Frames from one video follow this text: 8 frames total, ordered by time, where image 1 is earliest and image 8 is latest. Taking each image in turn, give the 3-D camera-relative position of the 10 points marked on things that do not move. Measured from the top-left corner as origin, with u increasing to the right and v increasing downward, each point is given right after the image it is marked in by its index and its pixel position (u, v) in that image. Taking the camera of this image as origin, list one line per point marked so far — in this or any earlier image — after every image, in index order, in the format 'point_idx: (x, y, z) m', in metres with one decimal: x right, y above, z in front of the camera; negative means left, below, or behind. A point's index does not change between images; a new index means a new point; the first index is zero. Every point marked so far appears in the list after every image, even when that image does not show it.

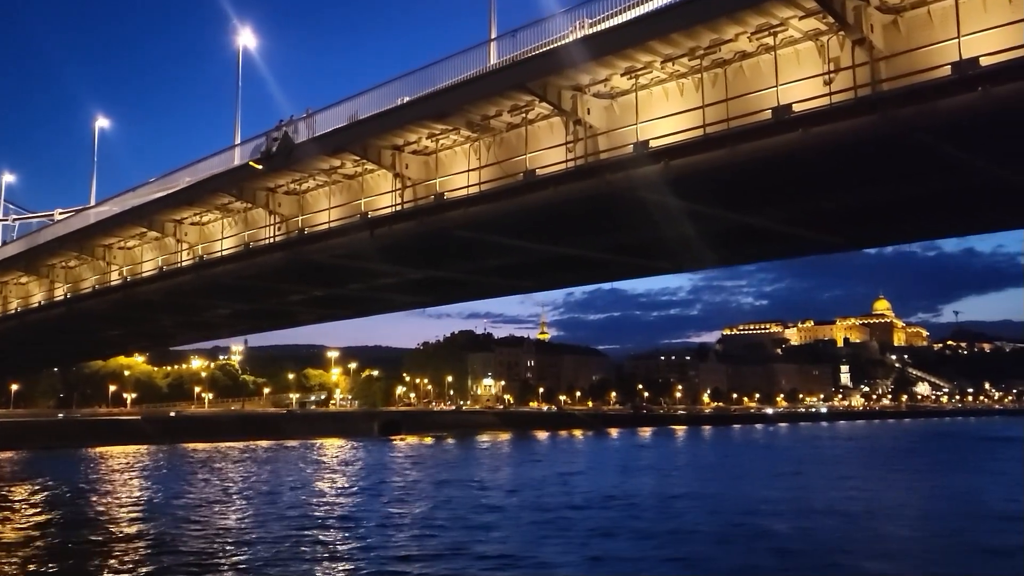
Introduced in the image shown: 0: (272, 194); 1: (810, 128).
0: (-5.1, +2.0, +19.8) m
1: (+3.7, +2.0, +11.6) m
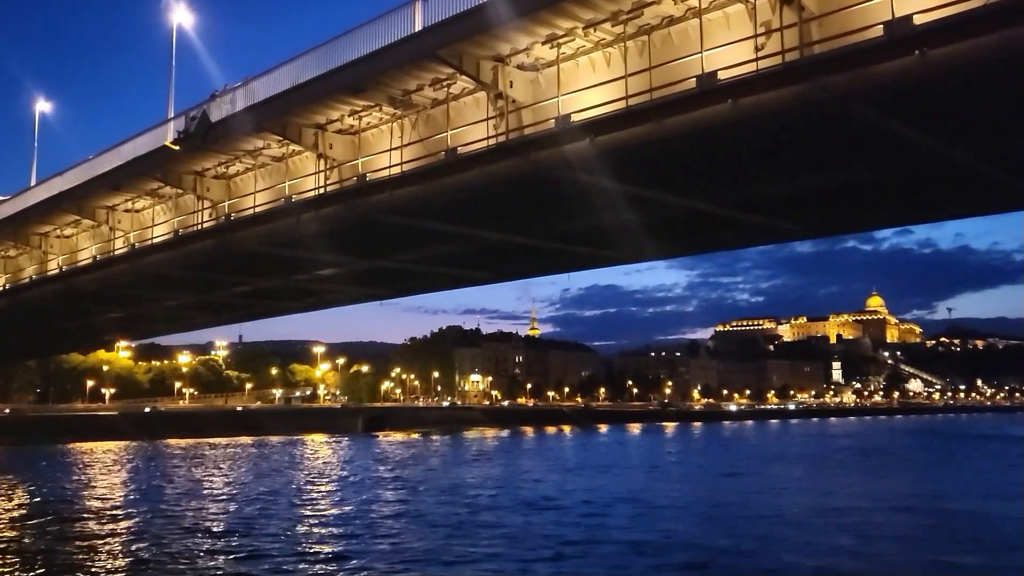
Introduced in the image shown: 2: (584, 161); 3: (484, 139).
0: (-6.3, +2.2, +18.8) m
1: (+2.6, +2.1, +10.6) m
2: (+0.9, +1.7, +12.6) m
3: (-0.4, +2.1, +13.2) m
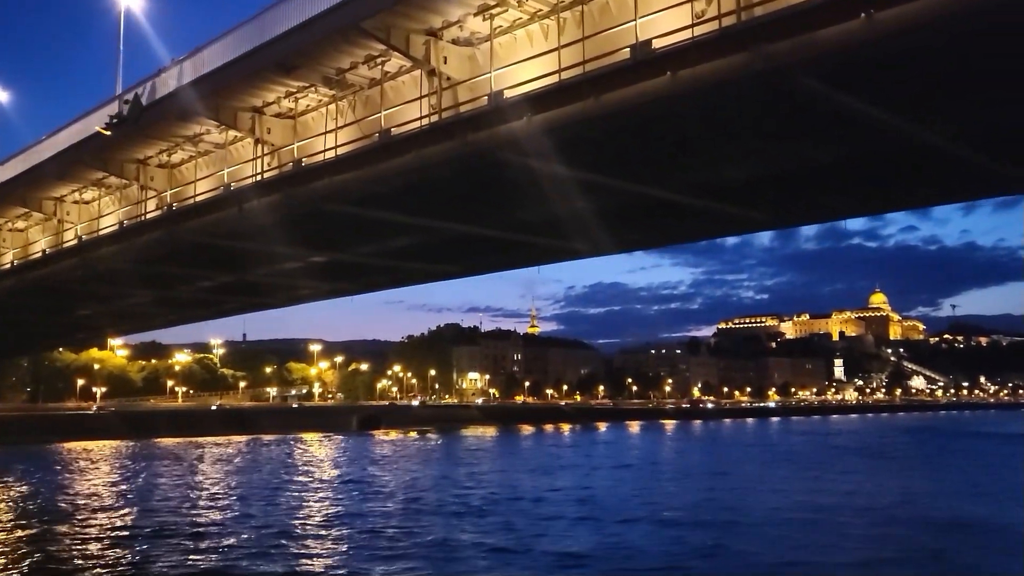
0: (-7.1, +2.3, +18.0) m
1: (+1.7, +2.3, +9.8) m
2: (+0.1, +1.9, +11.8) m
3: (-1.3, +2.2, +12.4) m
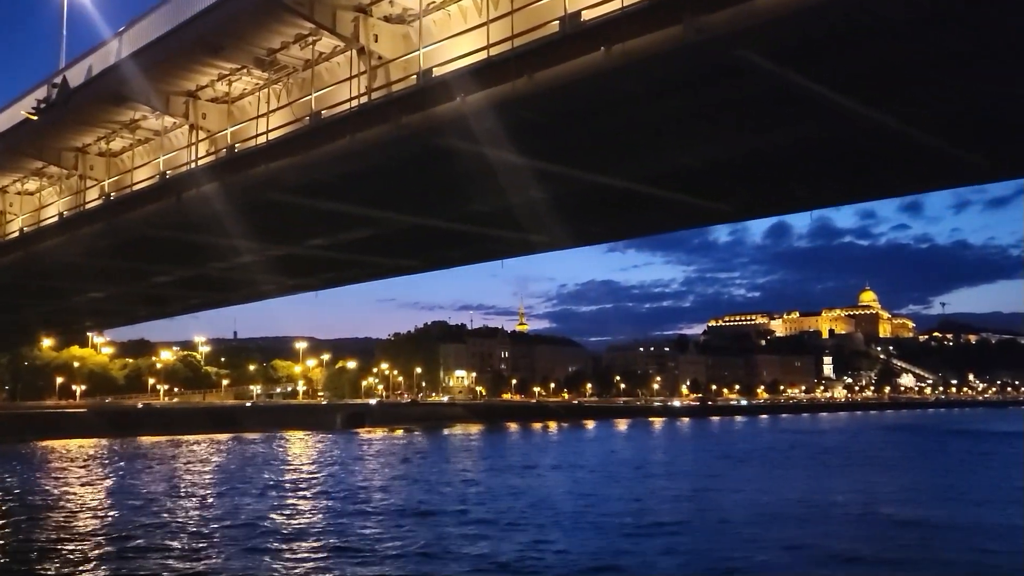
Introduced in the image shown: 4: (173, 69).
0: (-7.9, +2.4, +17.3) m
1: (+1.0, +2.4, +9.1) m
2: (-0.7, +2.0, +11.2) m
3: (-2.1, +2.3, +11.7) m
4: (-4.7, +3.1, +13.1) m
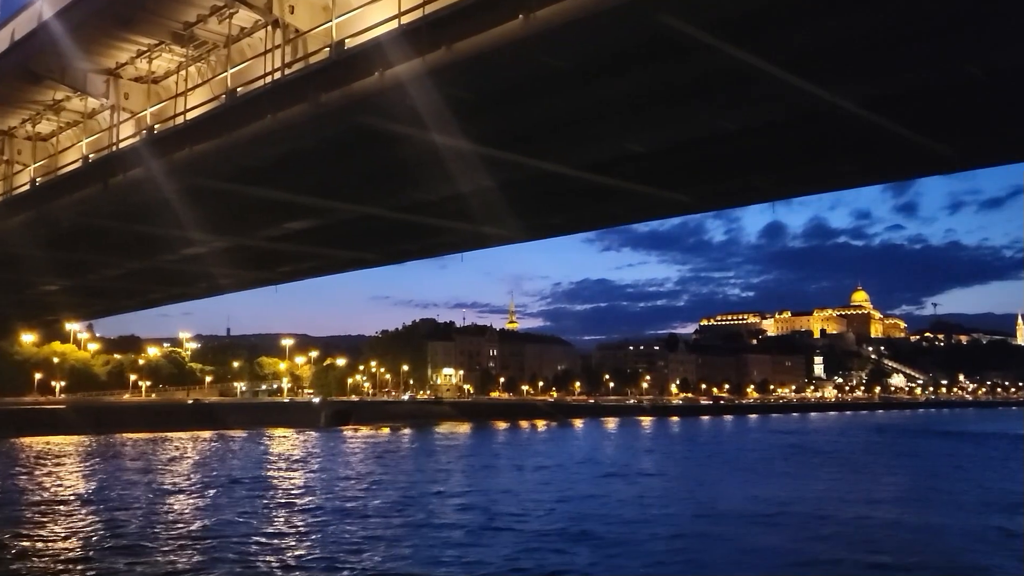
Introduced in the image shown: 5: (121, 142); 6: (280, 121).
0: (-8.8, +2.6, +16.5) m
1: (+0.2, +2.4, +8.4) m
2: (-1.5, +2.1, +10.4) m
3: (-2.9, +2.4, +10.9) m
4: (-5.6, +3.2, +12.3) m
5: (-5.6, +2.1, +13.6) m
6: (-2.8, +2.0, +11.2) m
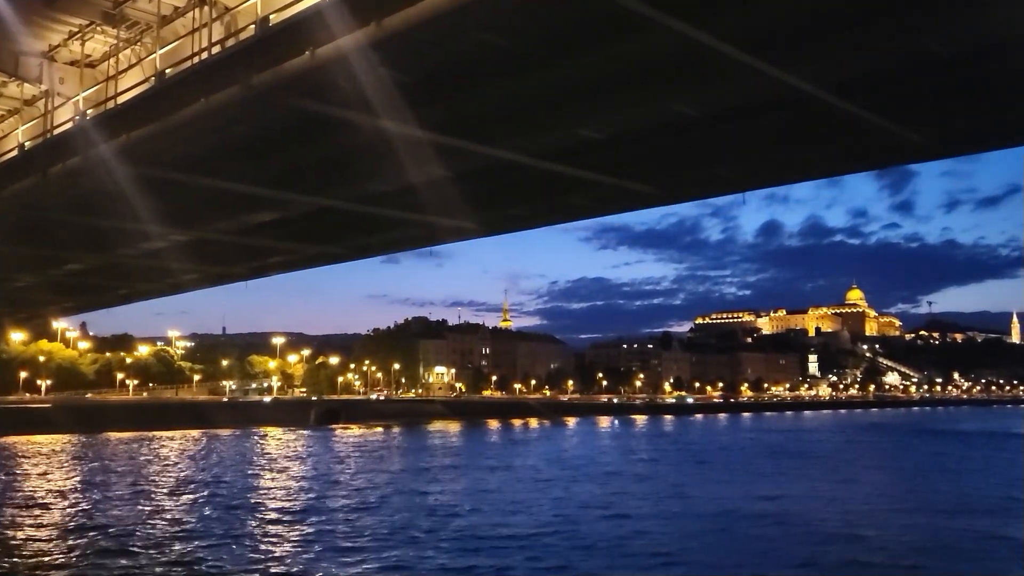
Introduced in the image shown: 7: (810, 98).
0: (-9.4, +2.7, +15.8) m
1: (-0.5, +2.5, +7.8) m
2: (-2.1, +2.2, +9.8) m
3: (-3.5, +2.5, +10.3) m
4: (-6.2, +3.3, +11.7) m
5: (-6.2, +2.2, +13.0) m
6: (-3.4, +2.1, +10.6) m
7: (+3.6, +2.2, +11.1) m
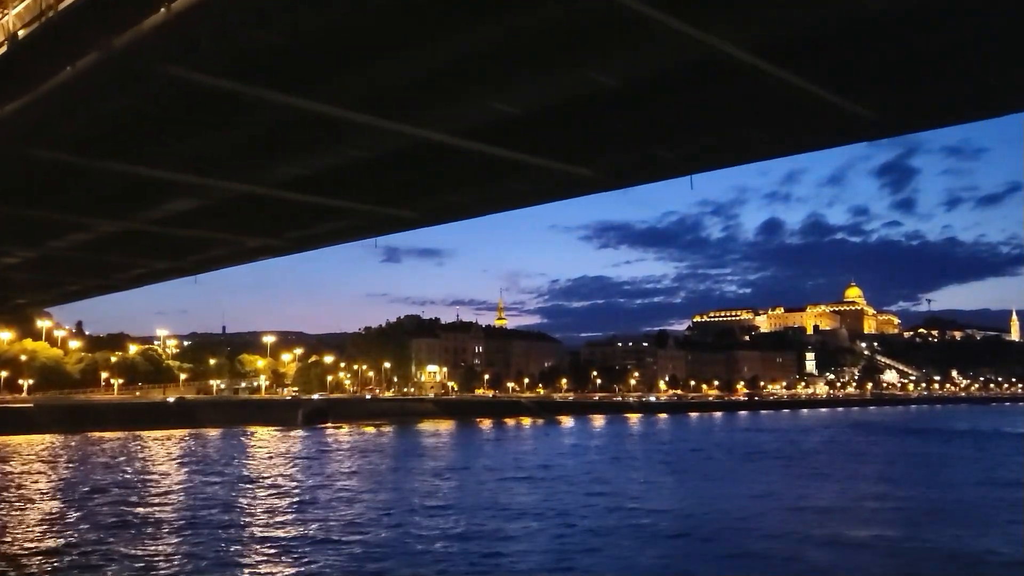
0: (-10.4, +2.8, +14.8) m
1: (-1.5, +2.6, +6.7) m
2: (-3.1, +2.3, +8.8) m
3: (-4.5, +2.6, +9.3) m
4: (-7.2, +3.4, +10.6) m
5: (-7.3, +2.3, +11.9) m
6: (-4.4, +2.2, +9.6) m
7: (+2.5, +2.4, +10.0) m
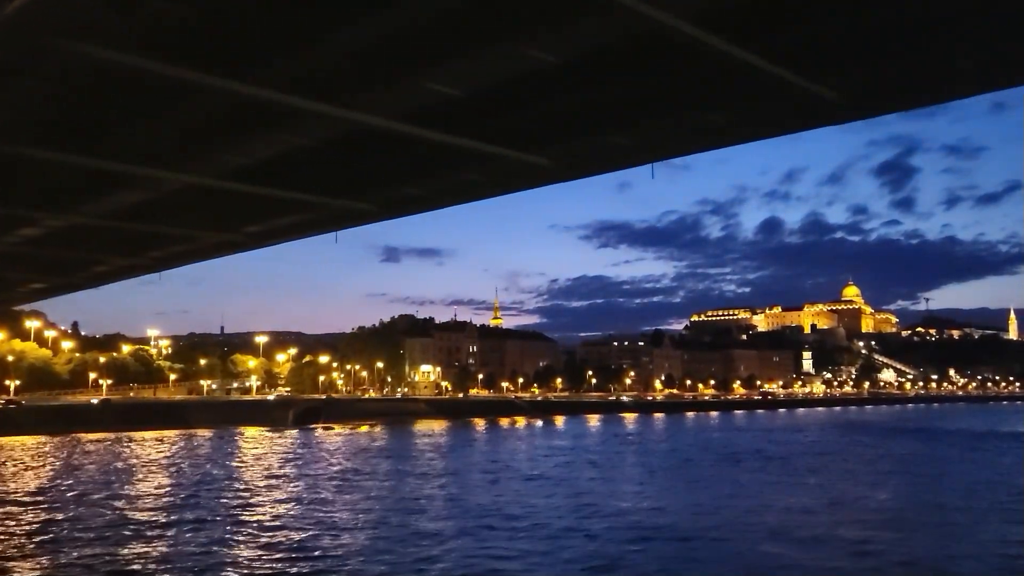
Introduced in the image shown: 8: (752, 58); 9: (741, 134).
0: (-11.1, +2.9, +14.1) m
1: (-2.2, +2.7, +6.0) m
2: (-3.8, +2.3, +8.1) m
3: (-5.2, +2.7, +8.6) m
4: (-7.9, +3.5, +10.0) m
5: (-8.0, +2.4, +11.3) m
6: (-5.1, +2.3, +8.9) m
7: (+1.8, +2.4, +9.4) m
8: (+2.4, +2.4, +9.6) m
9: (+2.9, +2.0, +11.8) m
